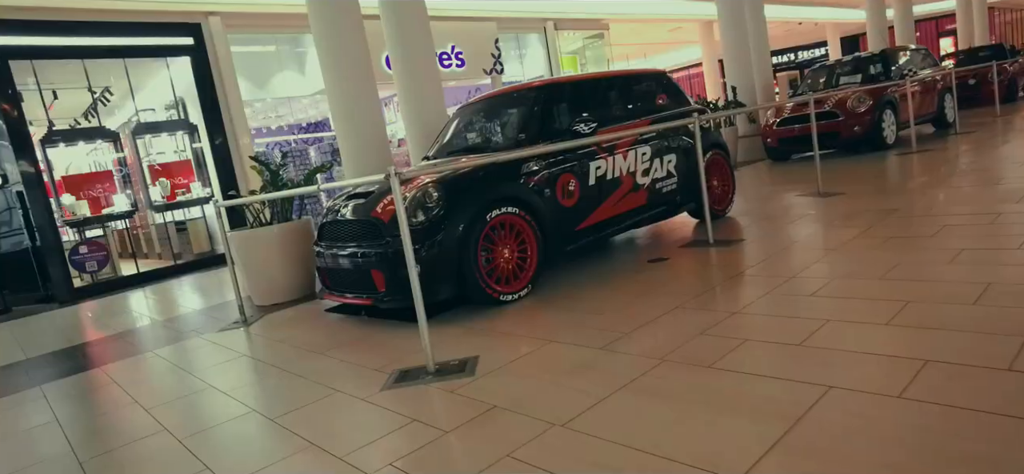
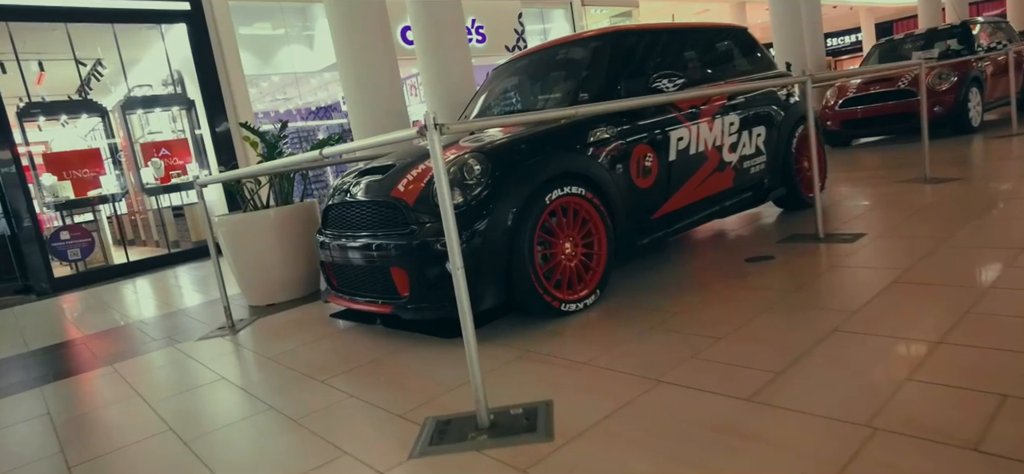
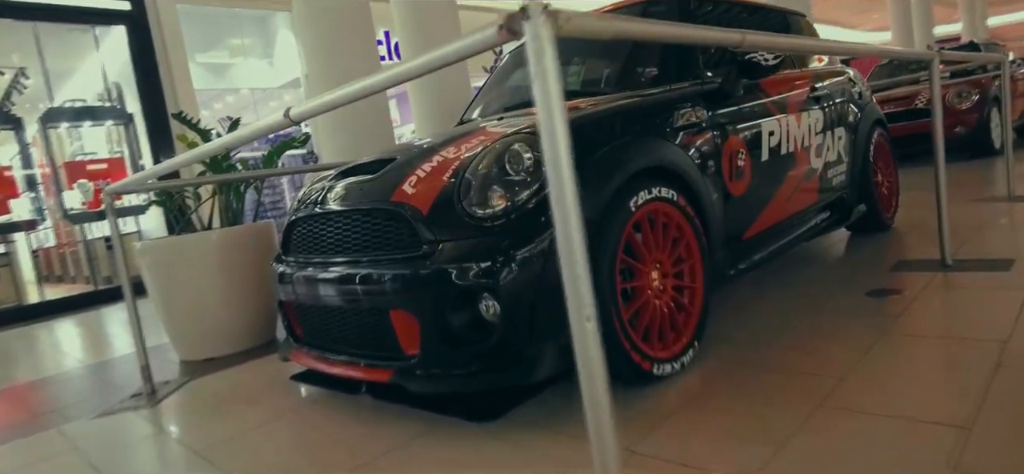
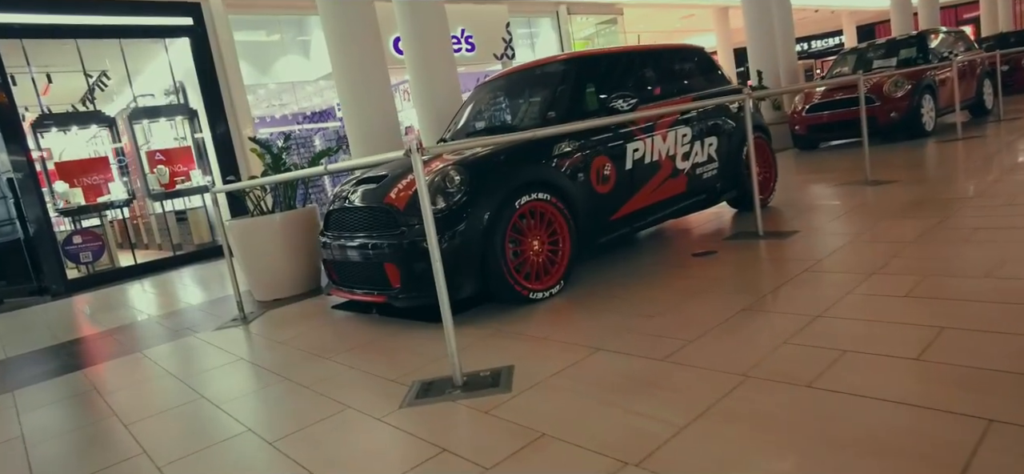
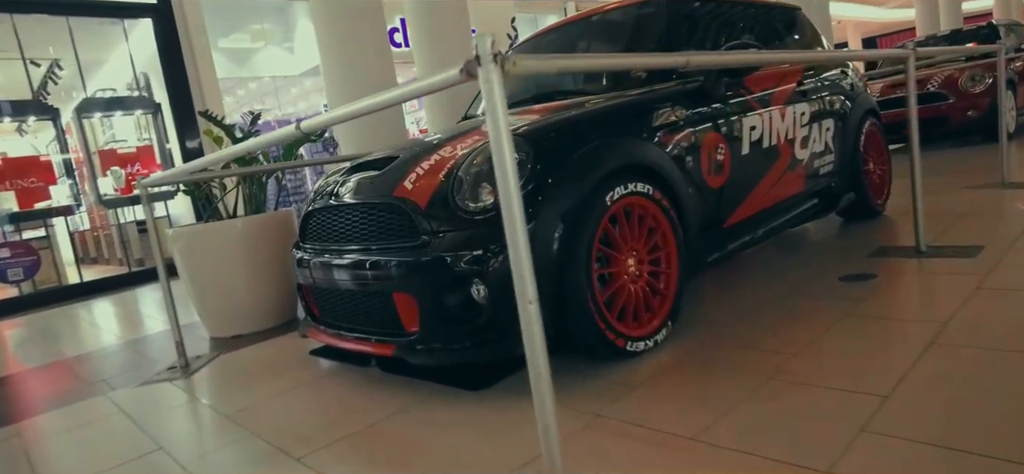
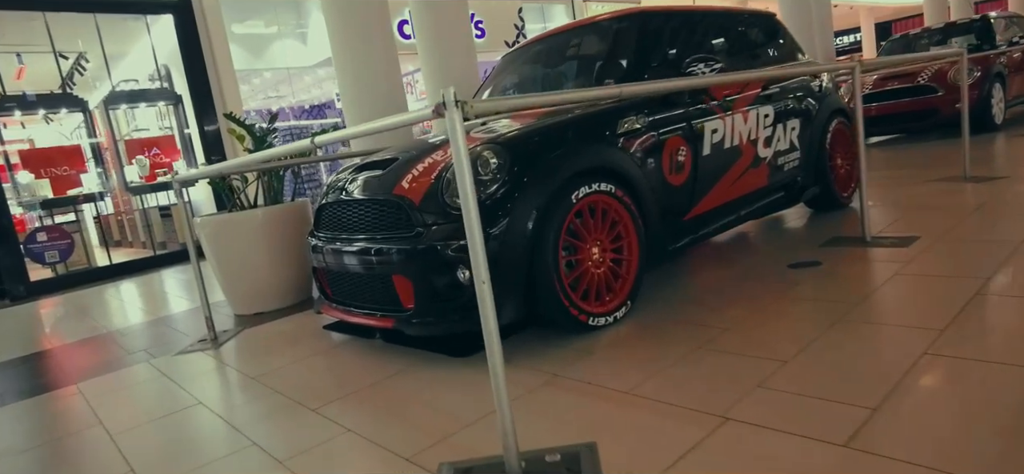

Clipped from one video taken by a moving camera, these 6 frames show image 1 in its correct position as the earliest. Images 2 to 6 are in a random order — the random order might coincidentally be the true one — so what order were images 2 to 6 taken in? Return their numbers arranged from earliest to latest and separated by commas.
4, 2, 6, 5, 3
